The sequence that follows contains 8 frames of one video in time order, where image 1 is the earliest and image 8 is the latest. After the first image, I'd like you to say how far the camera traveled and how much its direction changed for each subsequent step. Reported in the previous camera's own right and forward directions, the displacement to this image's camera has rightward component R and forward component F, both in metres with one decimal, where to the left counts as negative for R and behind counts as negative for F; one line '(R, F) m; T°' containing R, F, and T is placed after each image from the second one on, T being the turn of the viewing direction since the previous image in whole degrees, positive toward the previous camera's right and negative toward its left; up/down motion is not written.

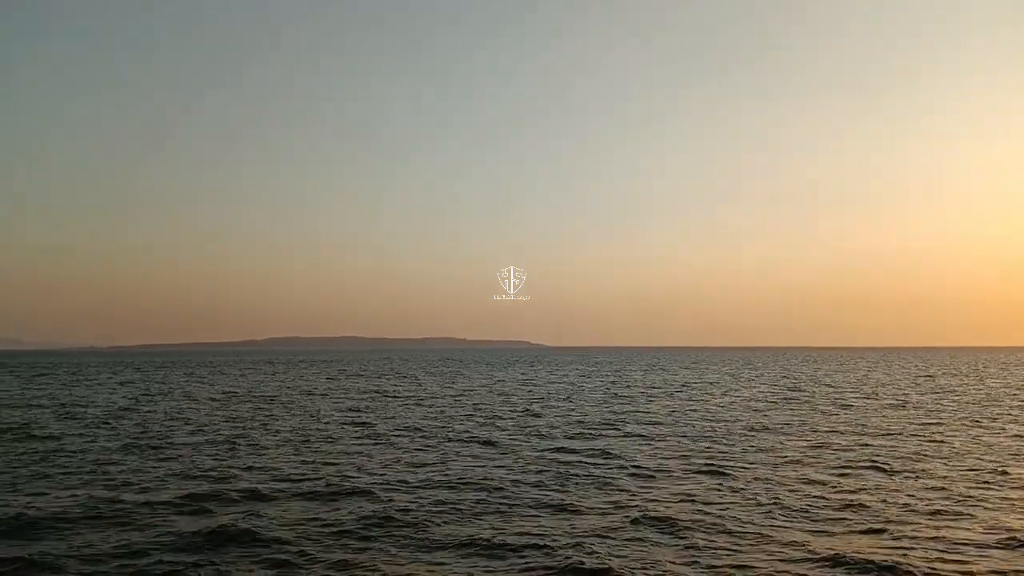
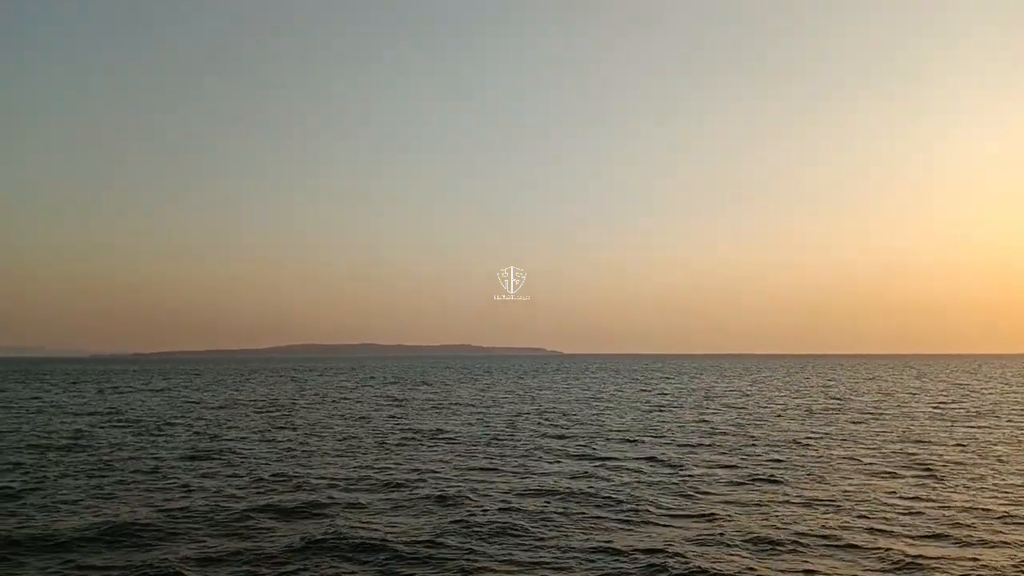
(-1.0, -0.3) m; -1°
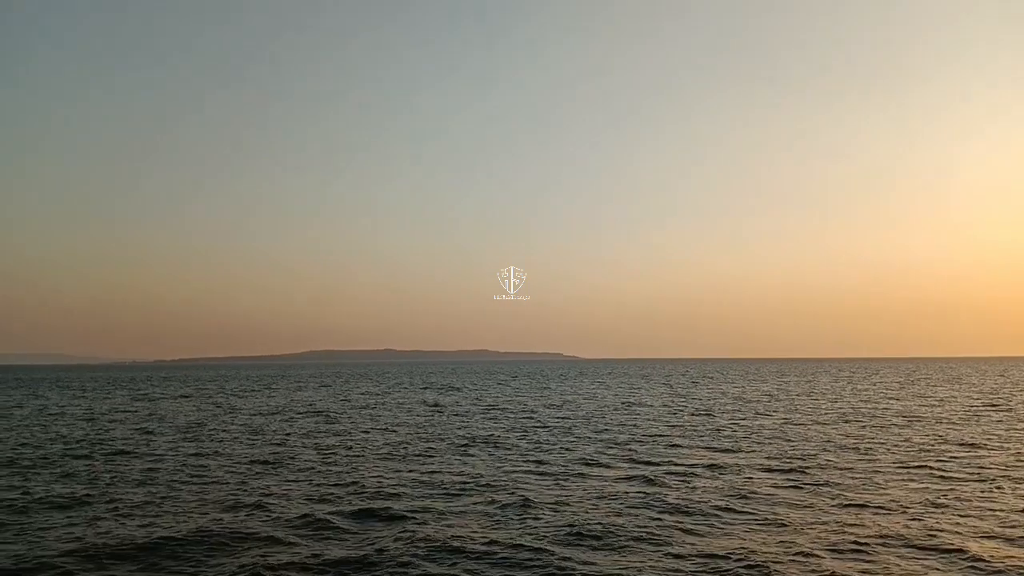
(-0.9, -0.3) m; 0°
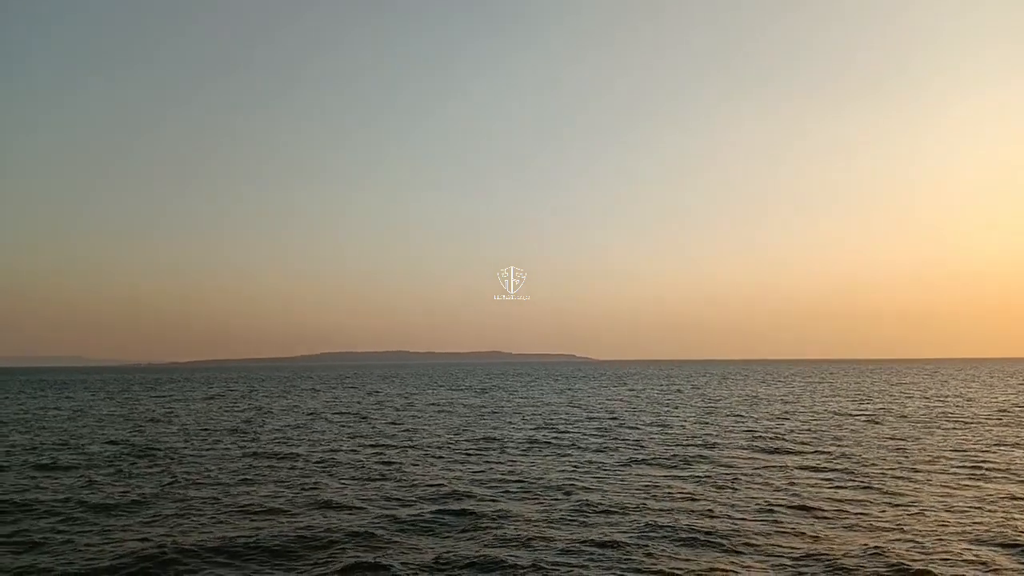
(-1.0, -0.3) m; 0°
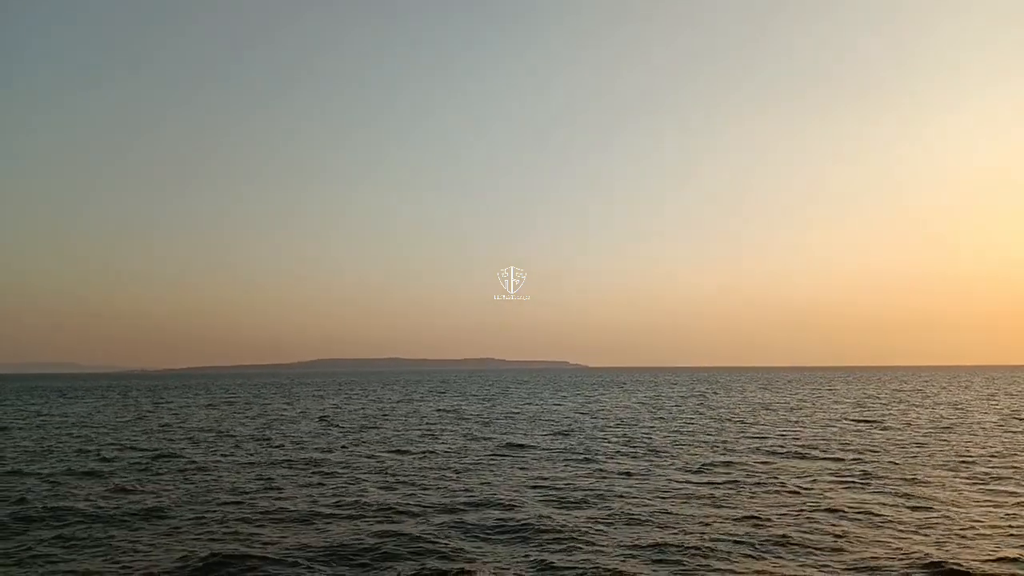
(+0.1, -0.4) m; 0°
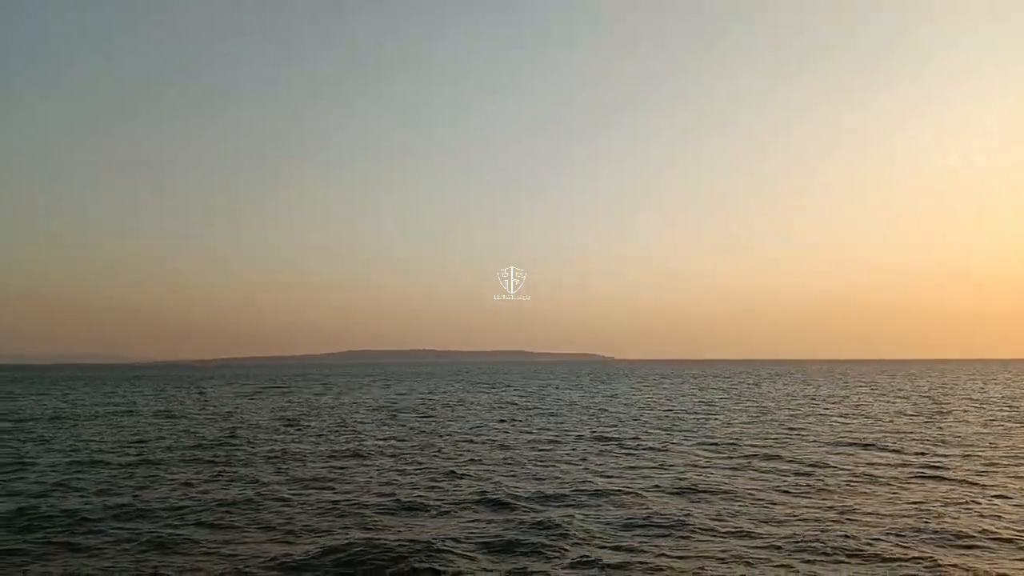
(-2.1, -0.8) m; 0°
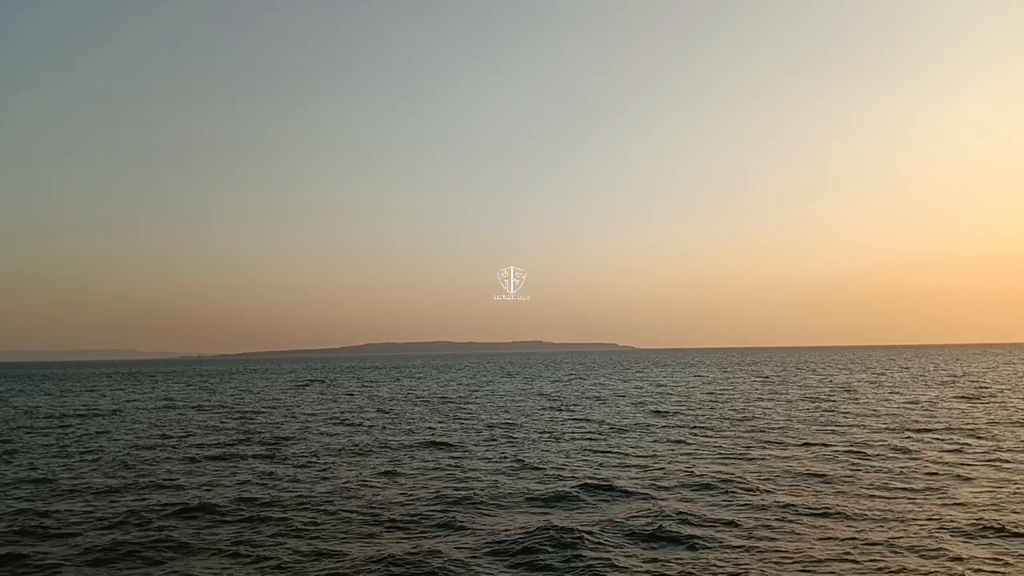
(-2.1, -0.4) m; 0°
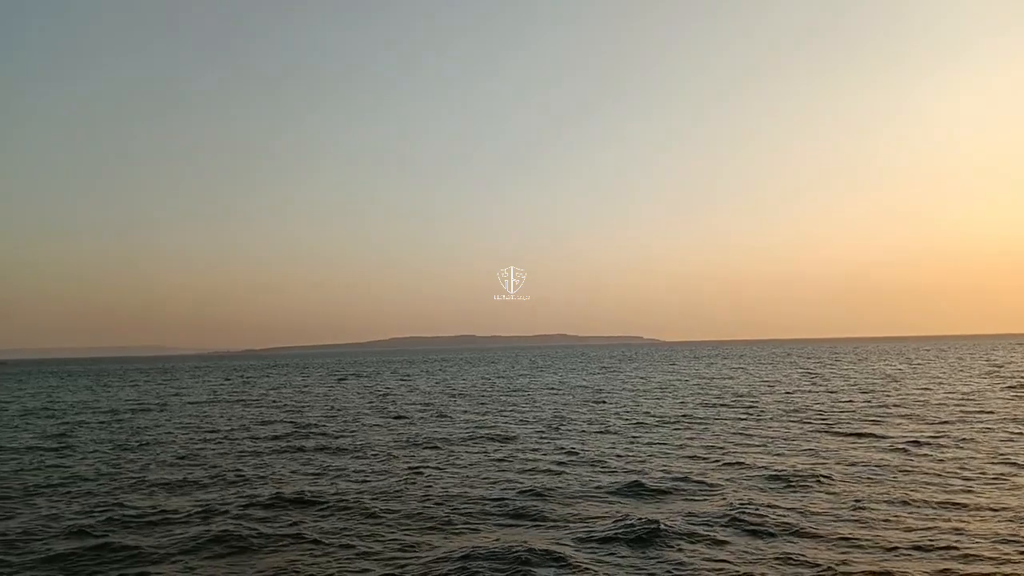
(-2.0, -0.1) m; 0°
